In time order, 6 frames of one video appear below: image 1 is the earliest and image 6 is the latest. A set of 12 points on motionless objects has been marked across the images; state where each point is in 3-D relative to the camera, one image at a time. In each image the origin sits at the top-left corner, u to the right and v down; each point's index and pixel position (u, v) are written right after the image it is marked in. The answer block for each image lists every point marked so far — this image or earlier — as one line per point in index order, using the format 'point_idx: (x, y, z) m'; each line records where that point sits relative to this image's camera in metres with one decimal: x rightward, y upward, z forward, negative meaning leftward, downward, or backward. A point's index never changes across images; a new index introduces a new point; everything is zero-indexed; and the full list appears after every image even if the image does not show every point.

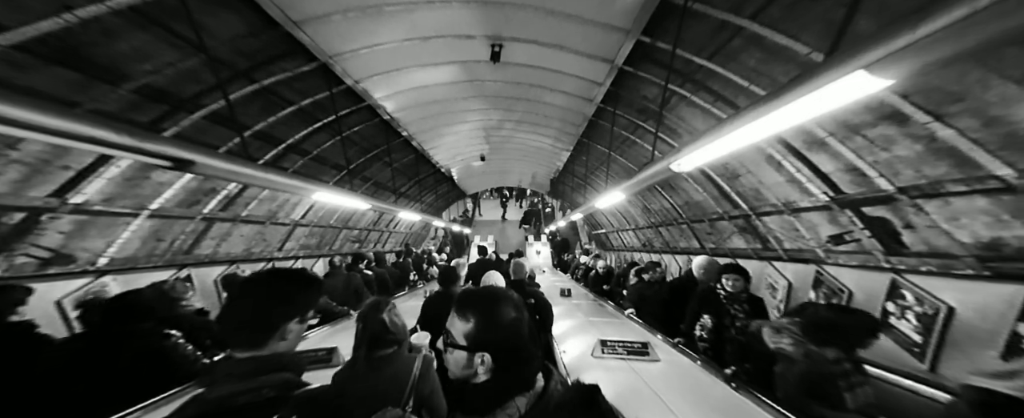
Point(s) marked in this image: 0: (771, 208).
0: (+4.2, 0.0, +4.1) m
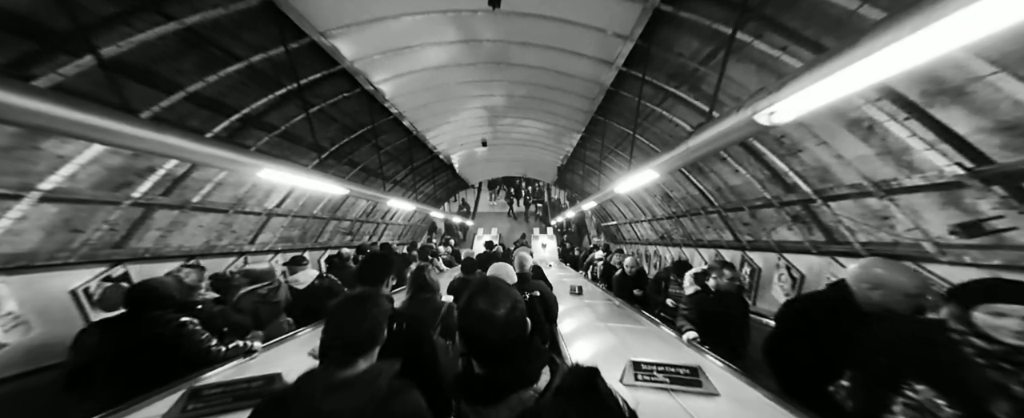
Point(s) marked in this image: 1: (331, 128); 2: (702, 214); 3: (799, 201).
0: (+4.3, +0.2, +3.2) m
1: (-3.9, +1.8, +5.5) m
2: (+5.2, -0.1, +6.9) m
3: (+4.5, +0.1, +4.0) m
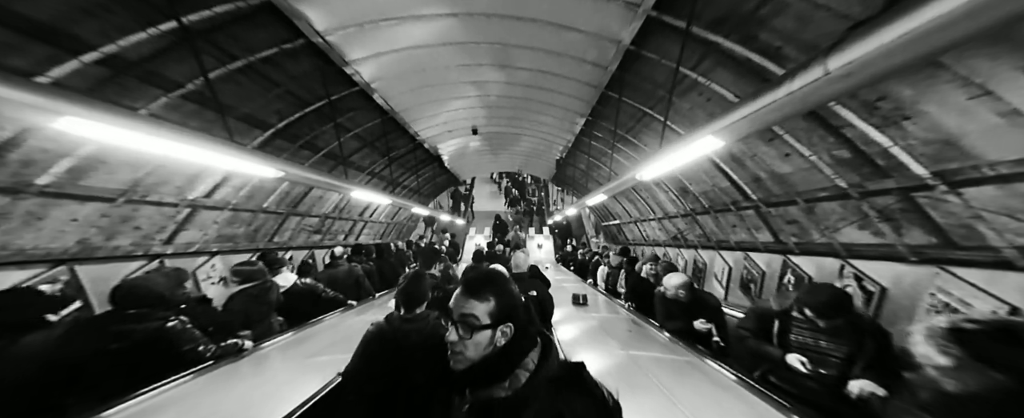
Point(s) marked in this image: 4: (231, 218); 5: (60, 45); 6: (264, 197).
0: (+4.2, +0.3, +2.2) m
1: (-4.1, +1.9, +4.4) m
2: (+5.1, 0.0, +5.9) m
3: (+4.4, +0.2, +2.9) m
4: (-6.3, -0.2, +5.7) m
5: (-4.3, +1.5, +2.4) m
6: (-5.8, +0.3, +6.0) m
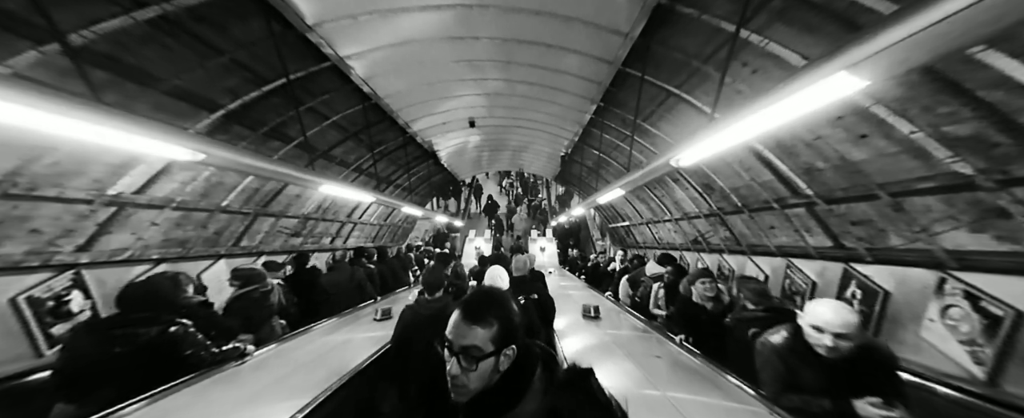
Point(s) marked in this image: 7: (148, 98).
0: (+4.2, +0.4, +1.3) m
1: (-4.1, +1.9, +3.5) m
2: (+5.1, 0.0, +5.0) m
3: (+4.4, +0.3, +2.0) m
4: (-6.3, -0.2, +4.8) m
5: (-4.3, +1.6, +1.6) m
6: (-5.8, +0.3, +5.1) m
7: (-4.7, +1.4, +3.4) m
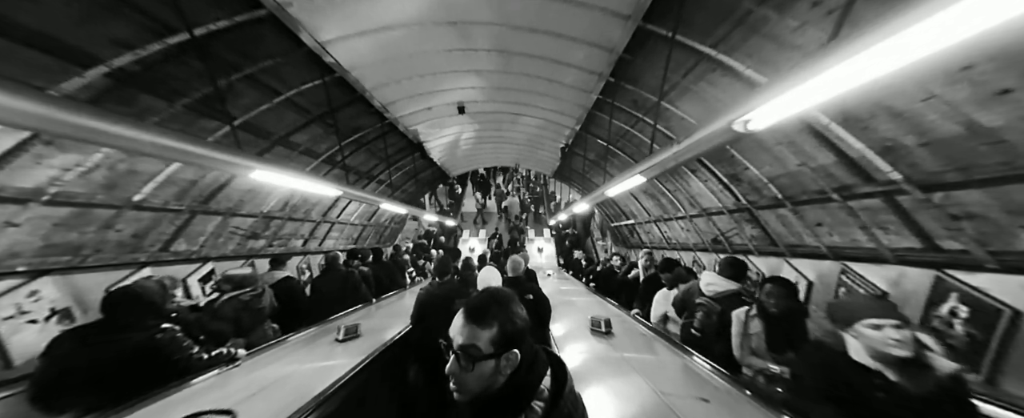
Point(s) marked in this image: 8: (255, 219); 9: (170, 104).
0: (+4.1, +0.5, +0.3) m
1: (-4.2, +2.0, +2.5) m
2: (+5.0, +0.1, +4.0) m
3: (+4.3, +0.4, +1.1) m
4: (-6.4, -0.1, +3.8) m
5: (-4.3, +1.6, +0.5) m
6: (-5.9, +0.4, +4.1) m
7: (-4.8, +1.5, +2.4) m
8: (-6.5, -0.2, +6.5) m
9: (-5.0, +1.5, +3.7) m
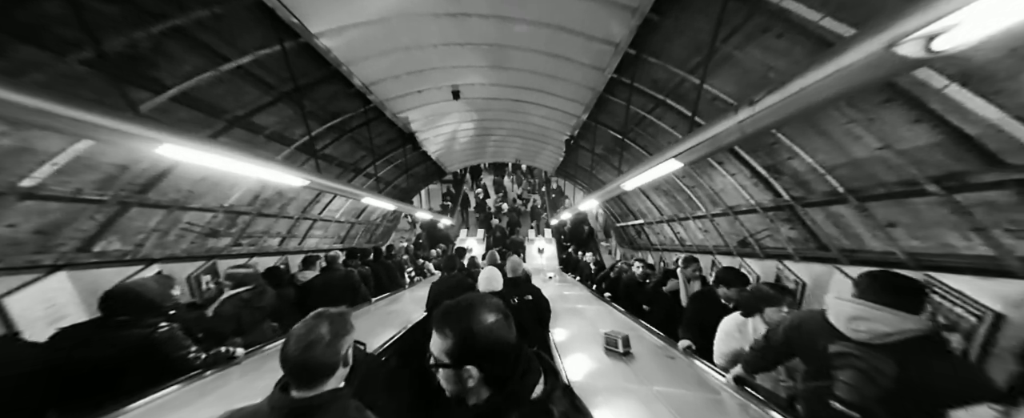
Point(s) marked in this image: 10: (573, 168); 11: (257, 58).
0: (+4.1, +0.6, -0.6) m
1: (-4.1, +2.1, +1.6) m
2: (+5.0, +0.2, +3.1) m
3: (+4.3, +0.4, +0.2) m
4: (-6.4, 0.0, +2.9) m
5: (-4.3, +1.8, -0.4) m
6: (-5.9, +0.5, +3.2) m
7: (-4.8, +1.6, +1.5) m
8: (-6.5, -0.1, +5.6) m
9: (-5.0, +1.7, +2.9) m
10: (+2.9, +2.0, +12.1) m
11: (-4.0, +2.4, +4.0) m
